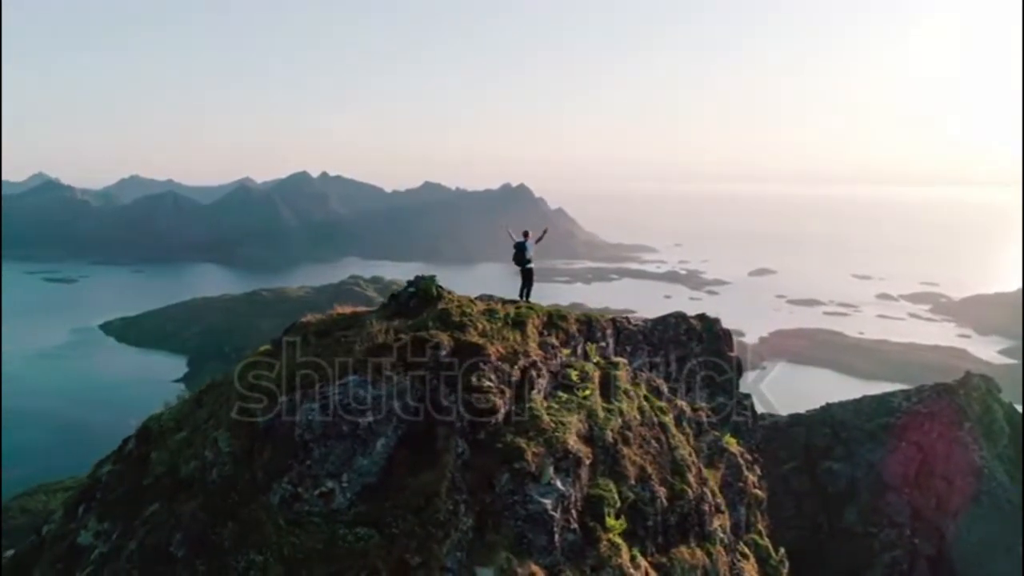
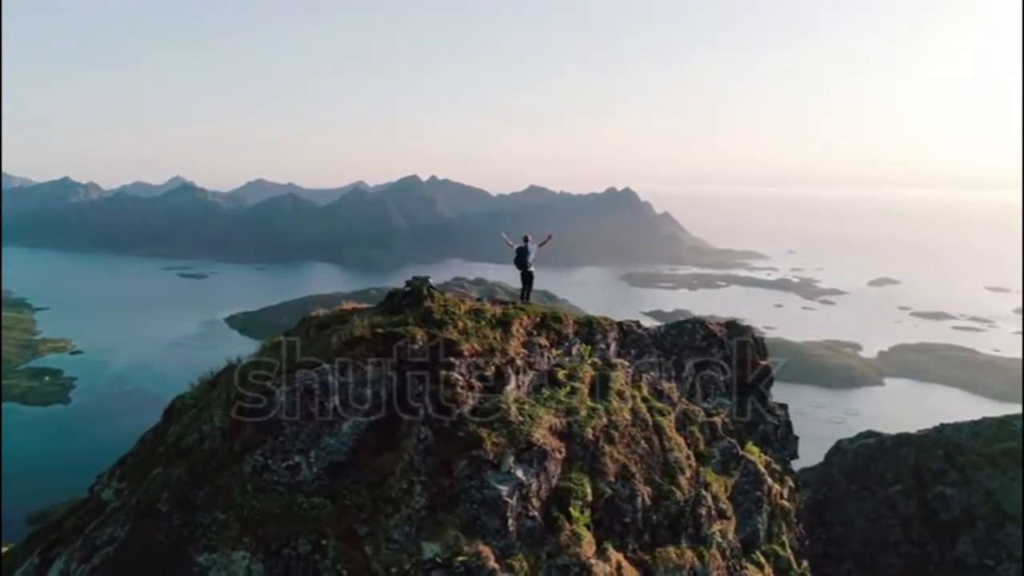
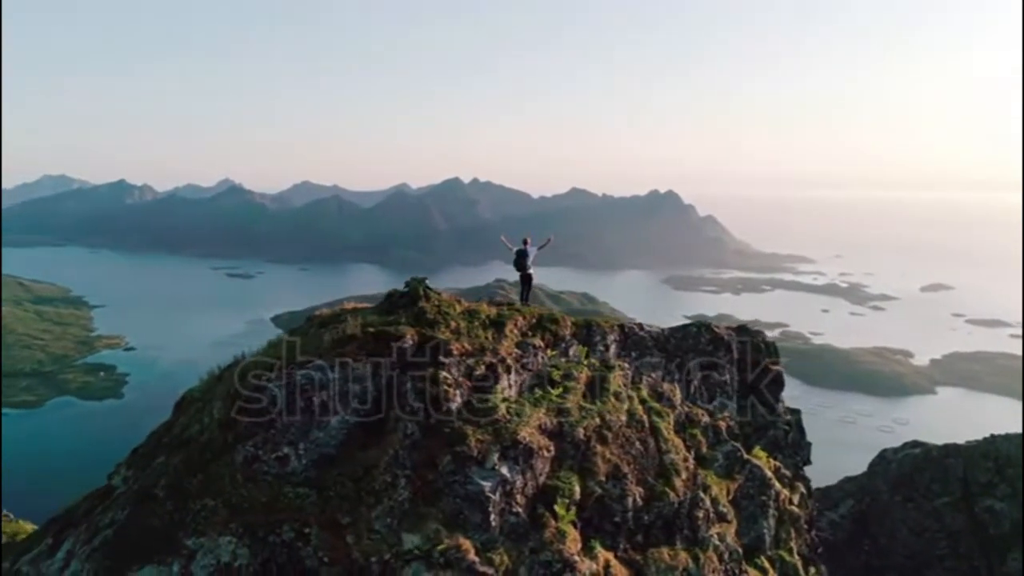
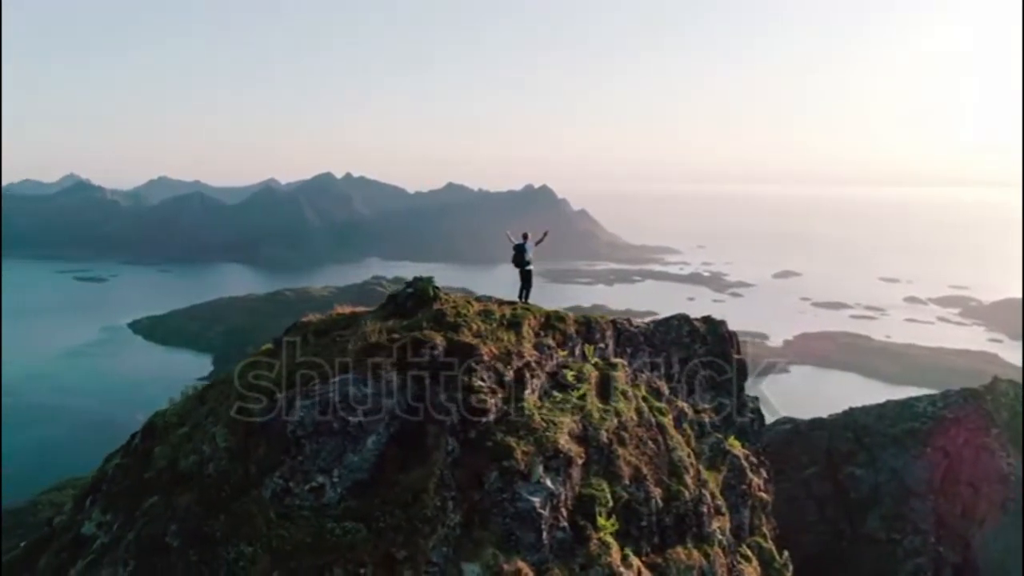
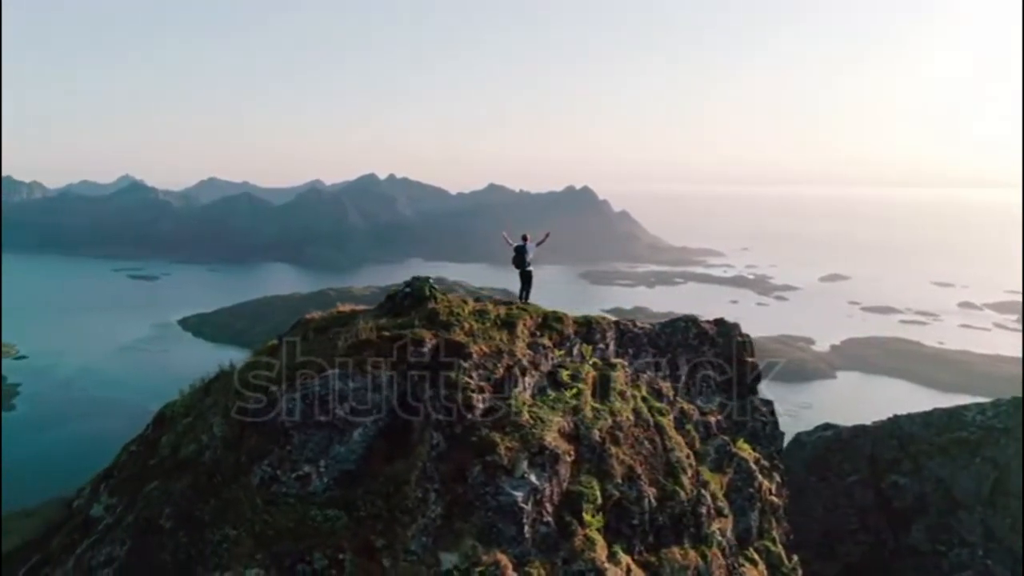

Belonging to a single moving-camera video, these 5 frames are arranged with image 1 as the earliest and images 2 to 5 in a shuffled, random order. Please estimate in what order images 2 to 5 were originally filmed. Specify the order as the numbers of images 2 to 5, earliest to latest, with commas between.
4, 5, 2, 3
